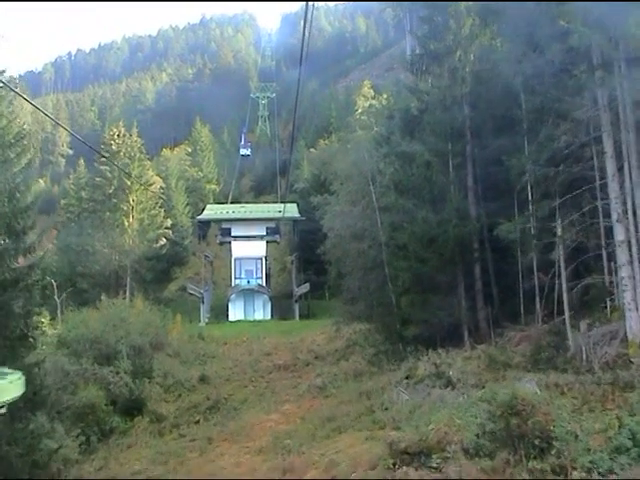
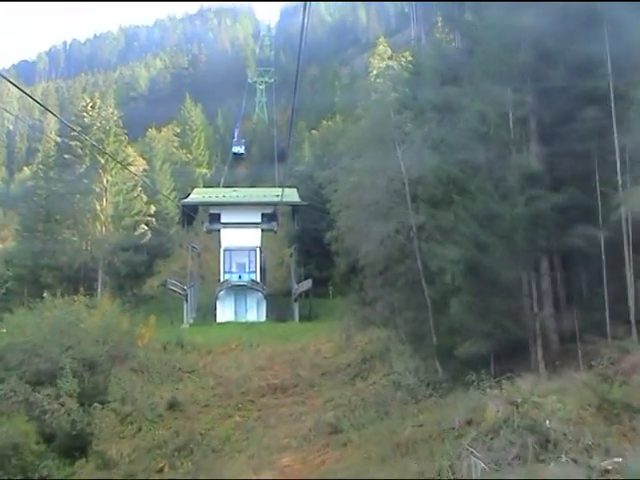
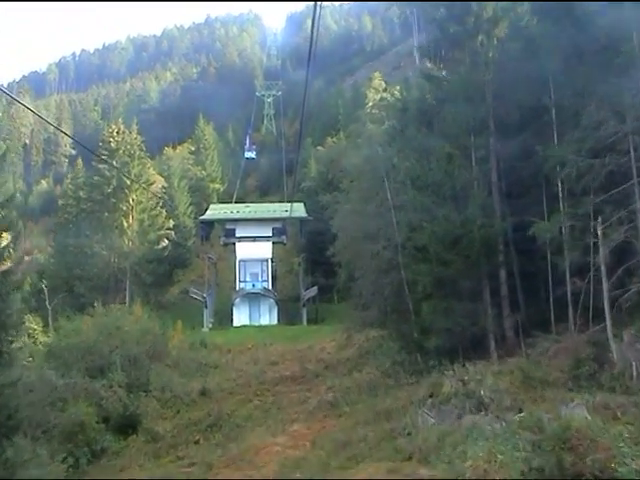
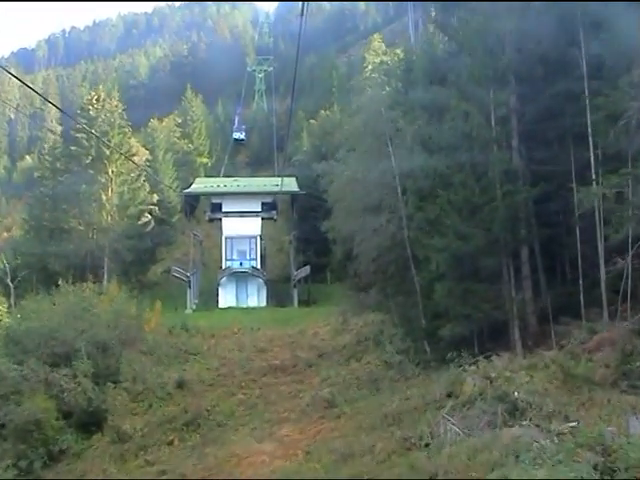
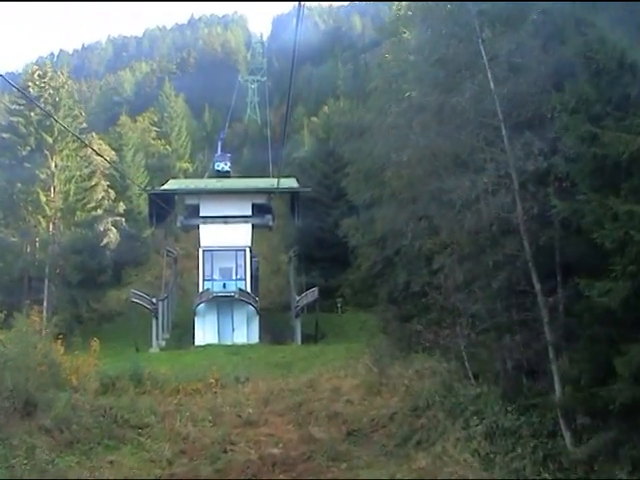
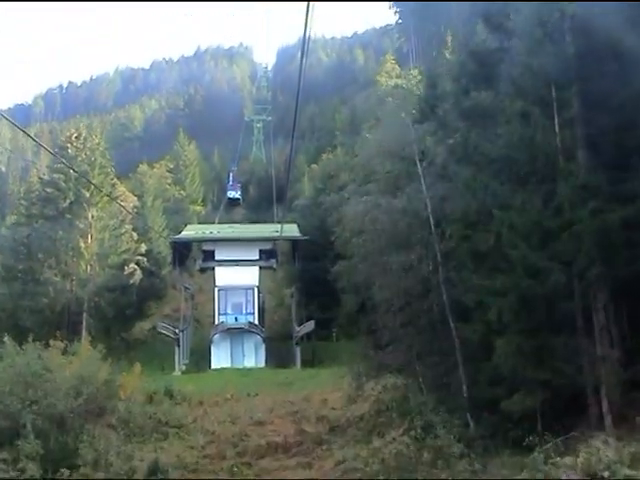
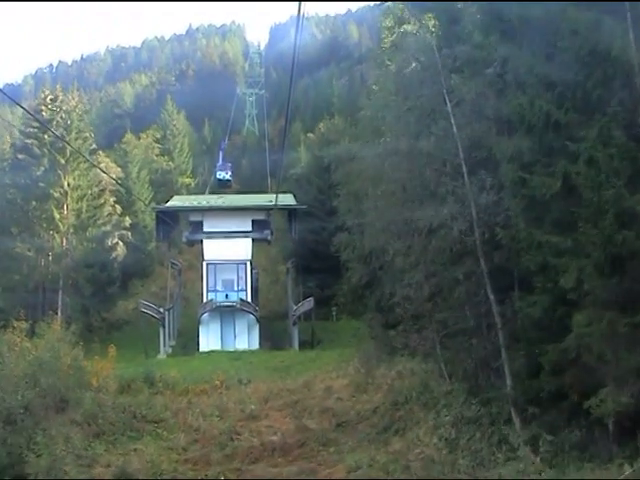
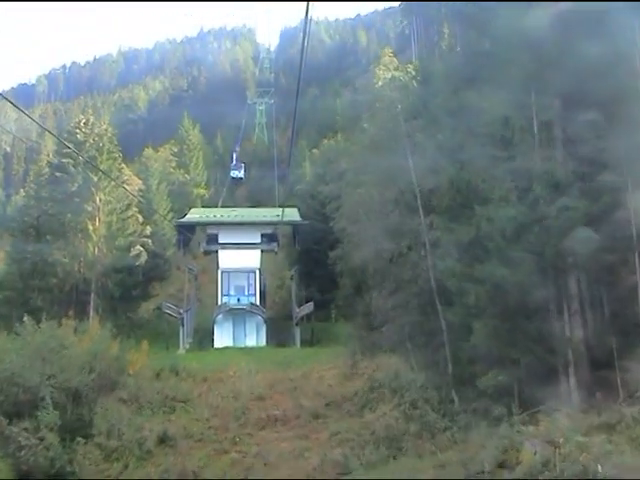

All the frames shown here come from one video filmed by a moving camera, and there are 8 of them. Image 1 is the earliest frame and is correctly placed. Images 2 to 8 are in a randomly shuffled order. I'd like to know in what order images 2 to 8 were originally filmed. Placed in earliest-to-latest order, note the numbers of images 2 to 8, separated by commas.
3, 4, 2, 8, 6, 7, 5
